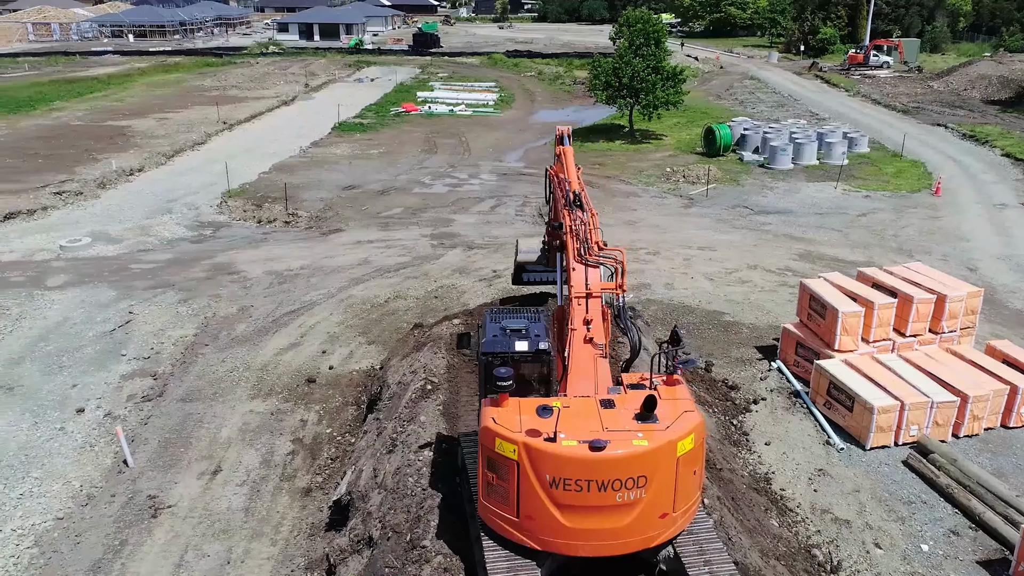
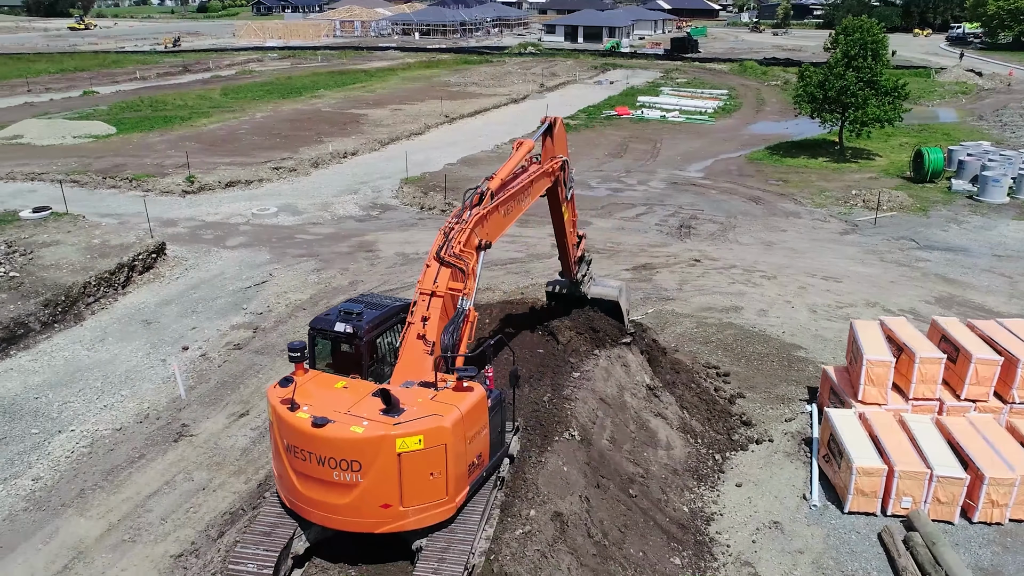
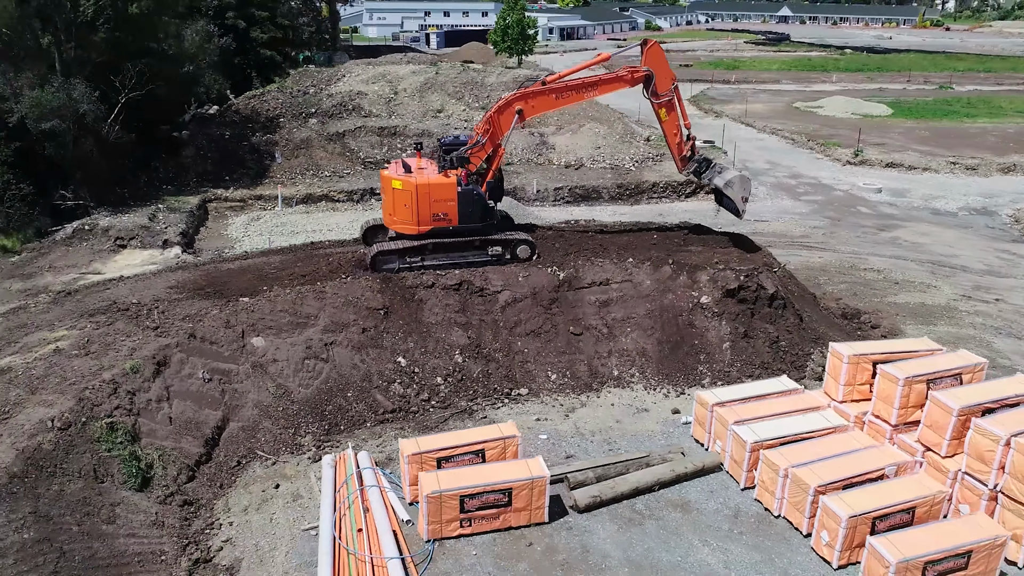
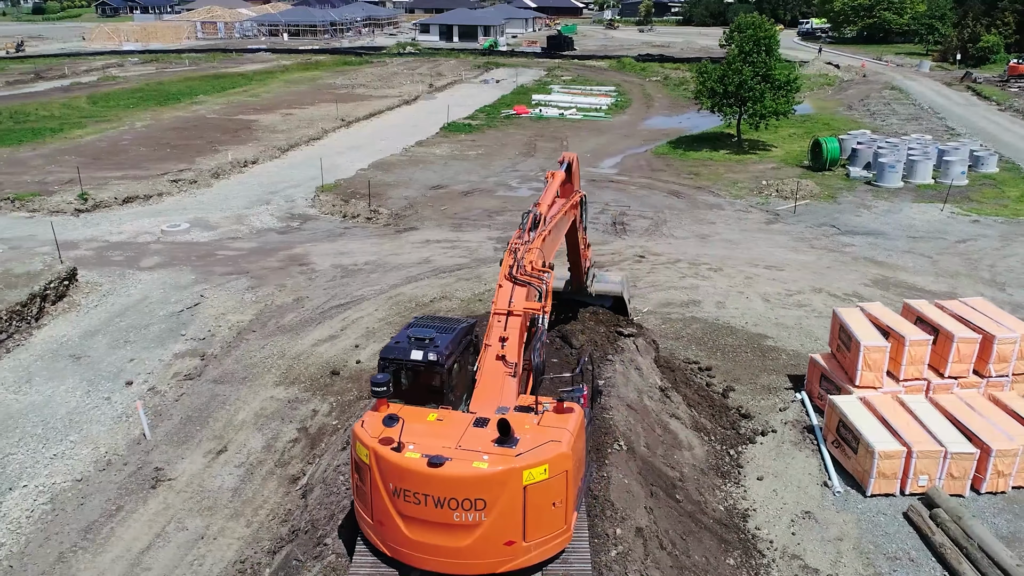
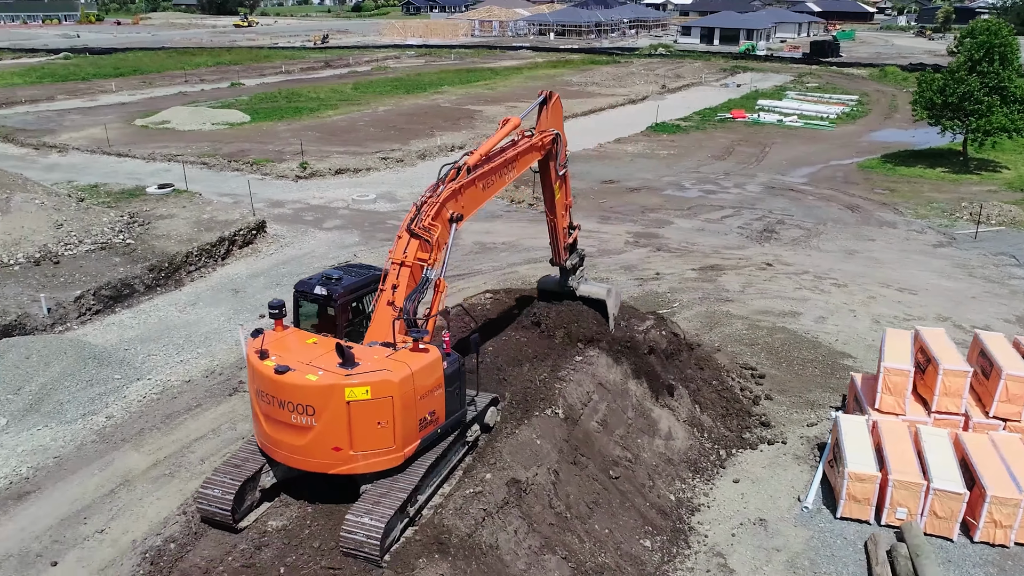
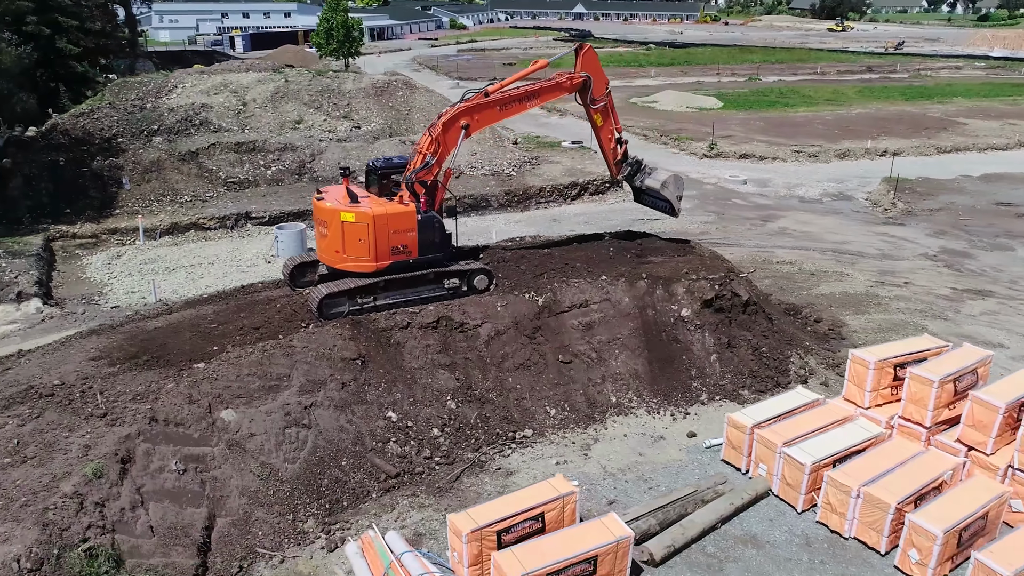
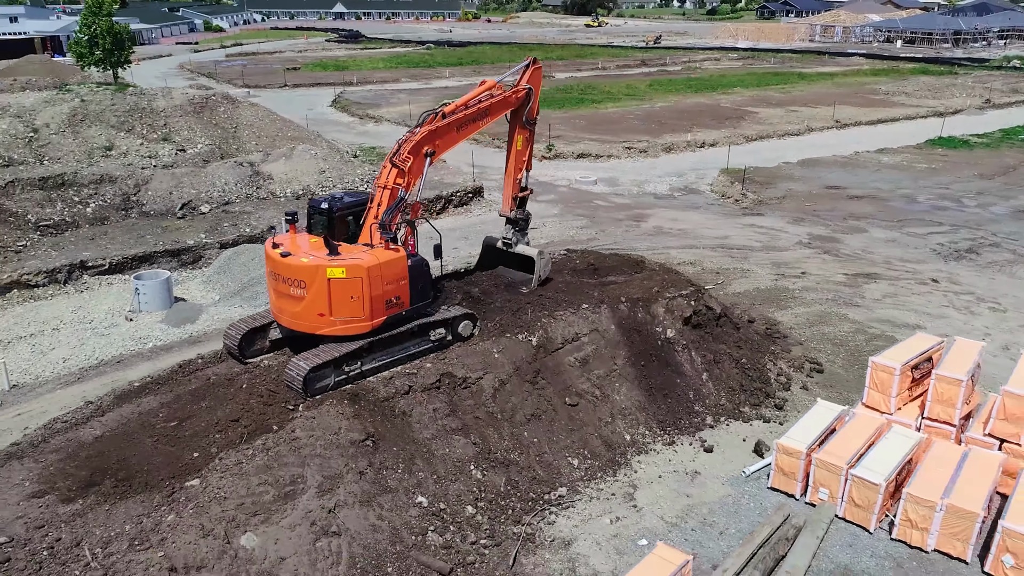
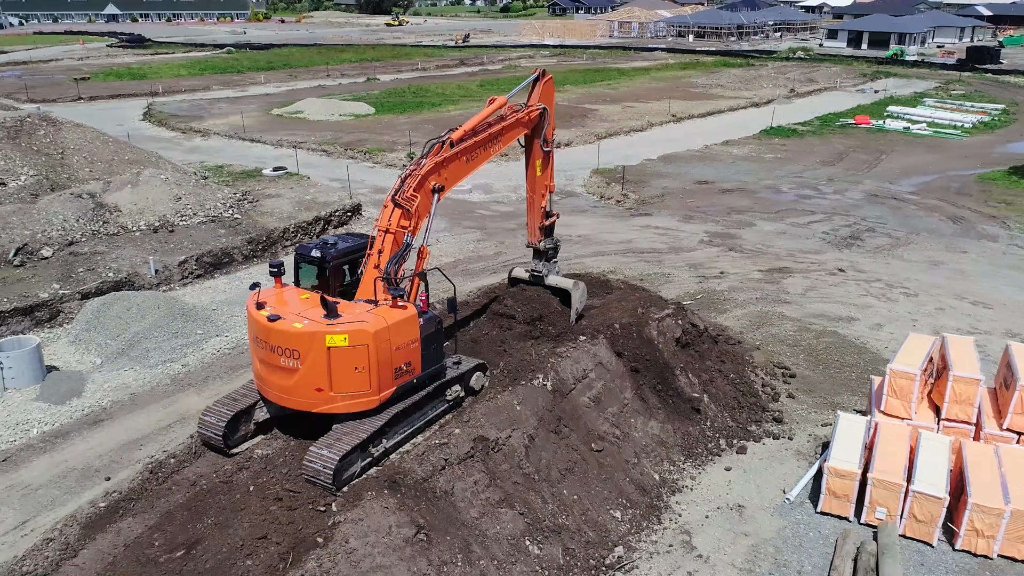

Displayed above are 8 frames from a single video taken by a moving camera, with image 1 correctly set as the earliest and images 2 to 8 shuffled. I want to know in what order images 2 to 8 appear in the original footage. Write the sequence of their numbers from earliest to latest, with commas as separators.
4, 2, 5, 8, 7, 6, 3
